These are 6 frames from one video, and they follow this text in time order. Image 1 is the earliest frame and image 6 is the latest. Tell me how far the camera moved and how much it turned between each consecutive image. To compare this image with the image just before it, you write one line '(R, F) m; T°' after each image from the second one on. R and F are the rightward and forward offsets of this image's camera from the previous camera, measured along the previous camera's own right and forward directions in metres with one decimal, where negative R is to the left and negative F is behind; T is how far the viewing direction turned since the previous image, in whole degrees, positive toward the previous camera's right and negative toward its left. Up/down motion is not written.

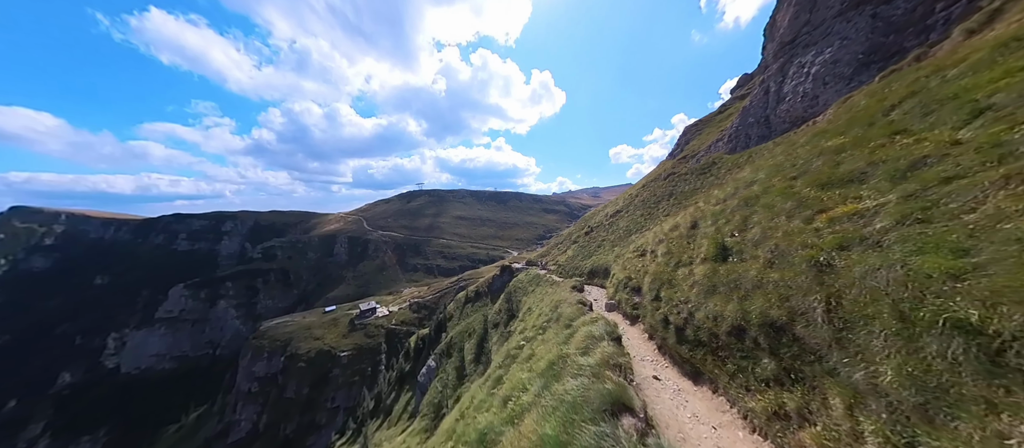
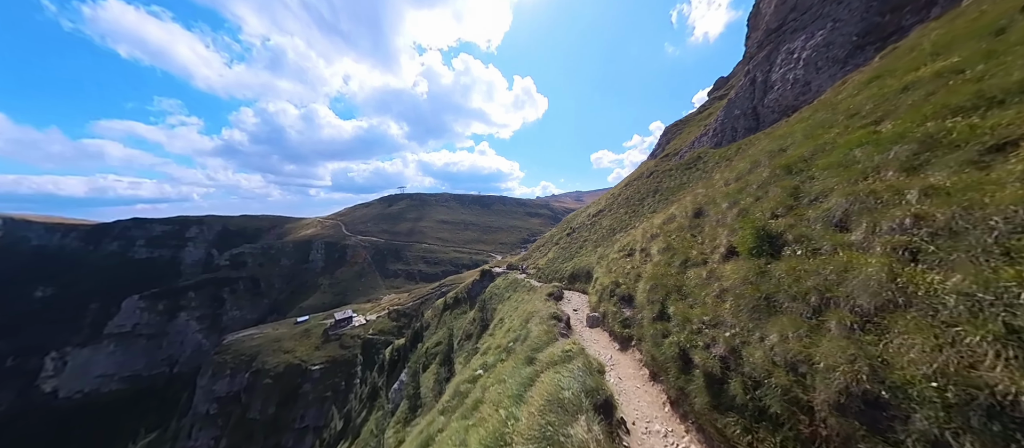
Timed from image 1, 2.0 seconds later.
(+2.6, +7.1) m; +3°
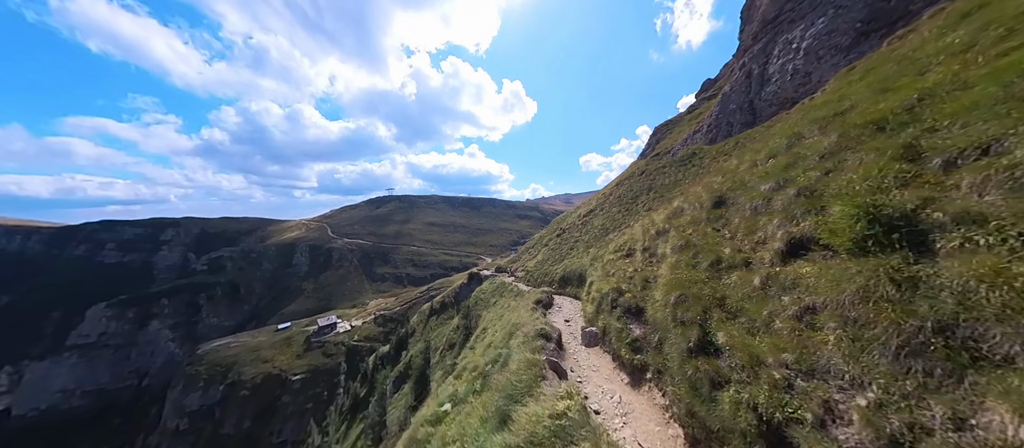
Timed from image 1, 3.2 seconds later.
(+0.9, +4.7) m; +2°
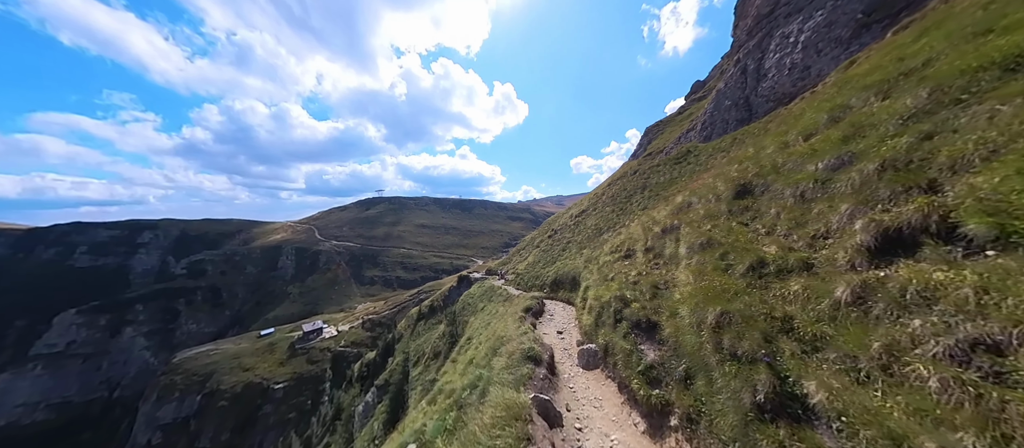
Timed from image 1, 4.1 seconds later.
(+0.5, +3.3) m; +2°
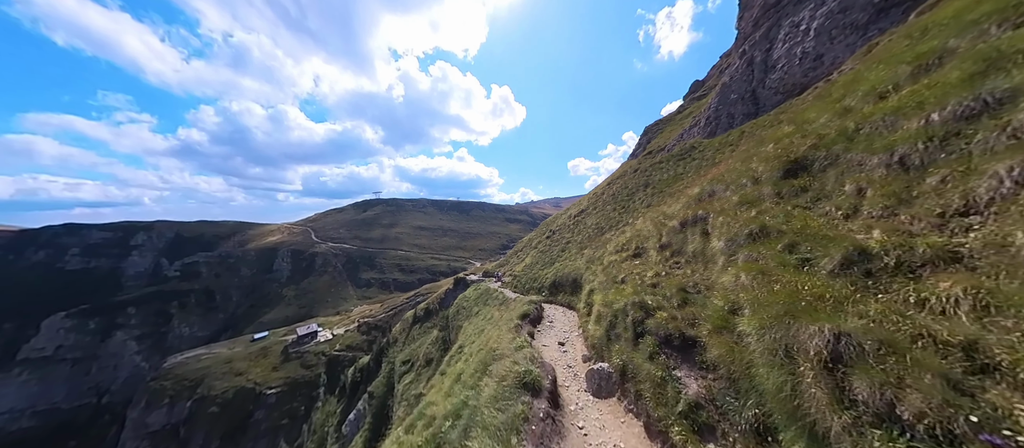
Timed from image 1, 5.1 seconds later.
(+0.3, +3.1) m; 0°
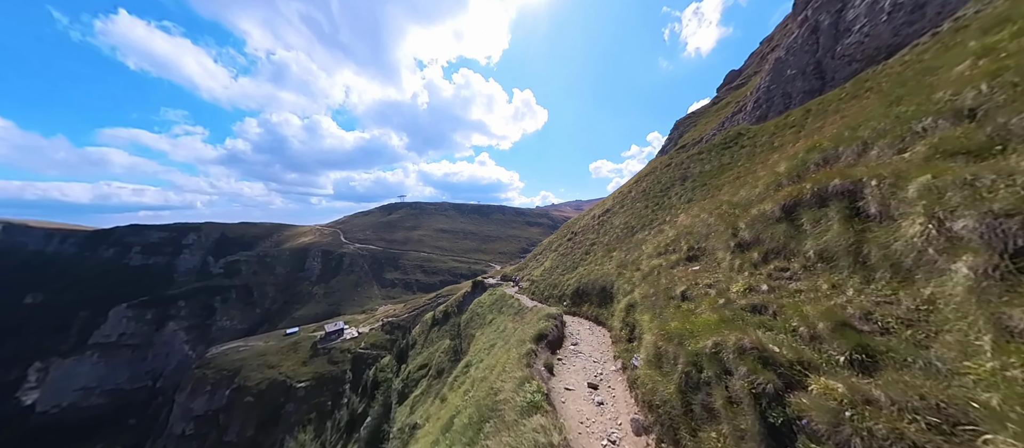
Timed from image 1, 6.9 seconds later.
(+0.5, +5.6) m; -4°
